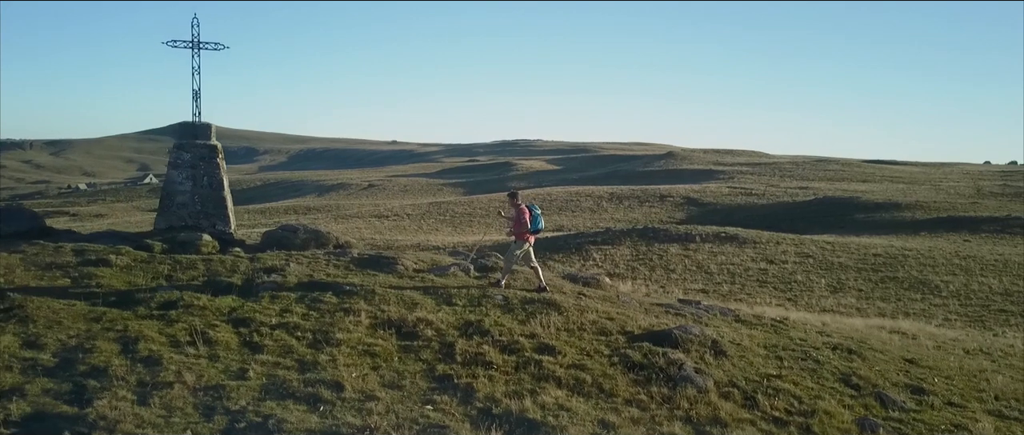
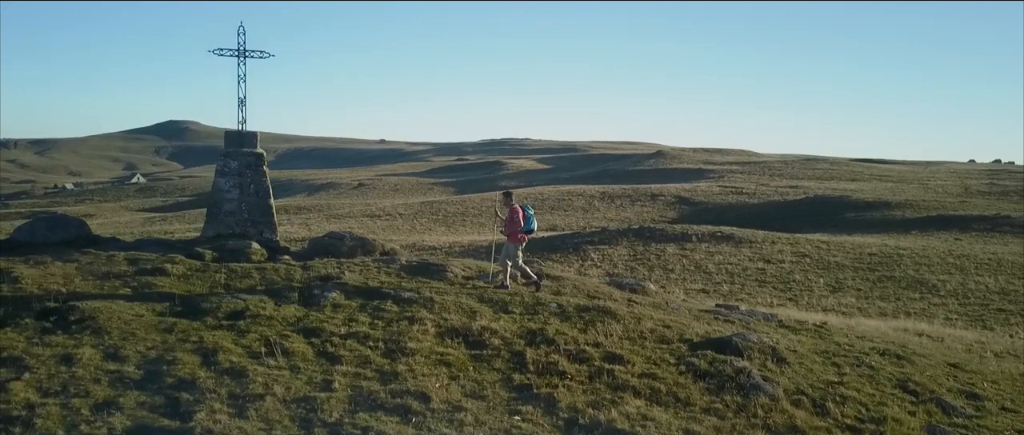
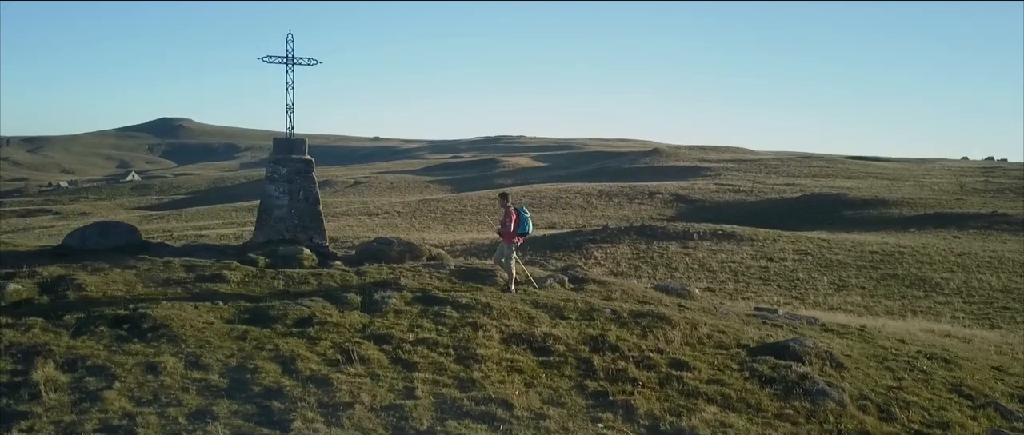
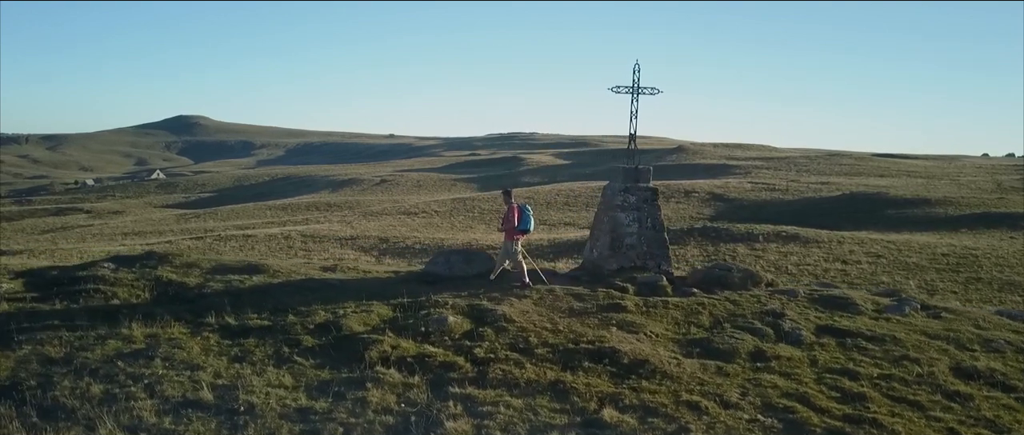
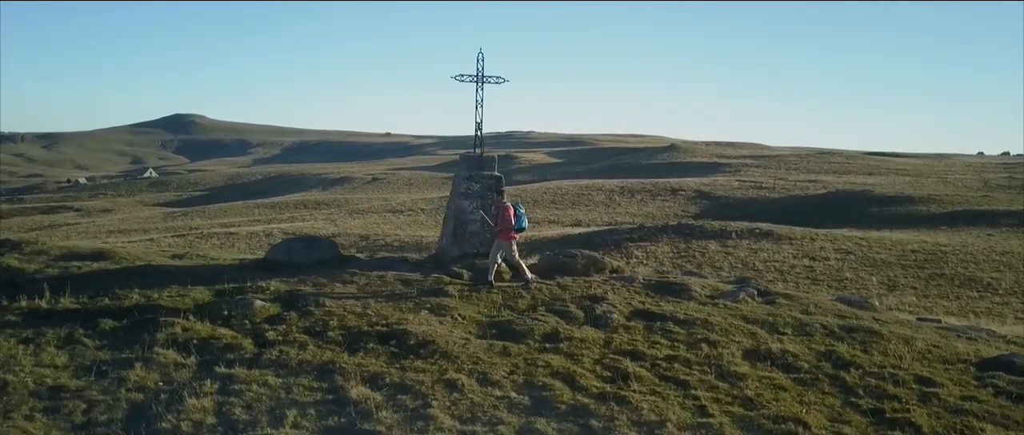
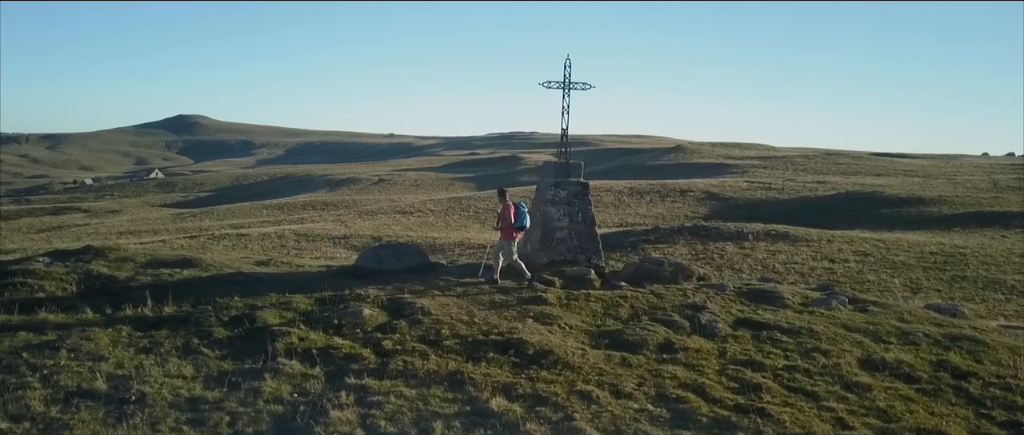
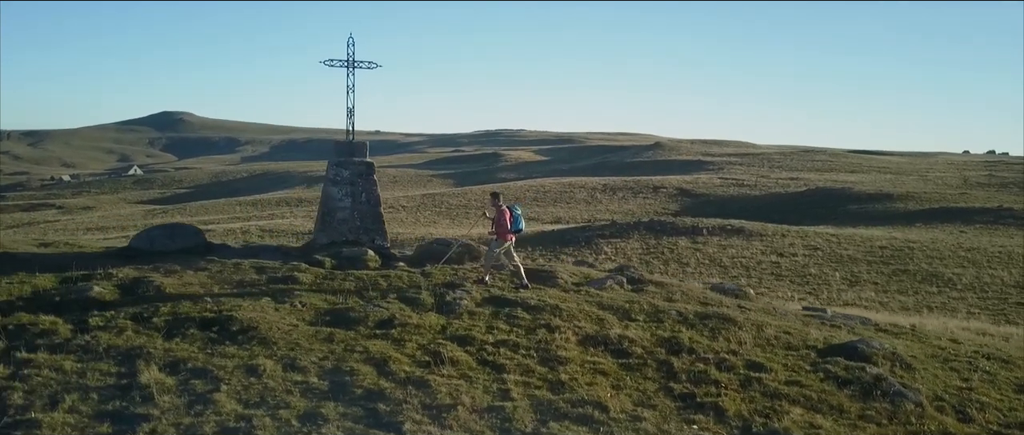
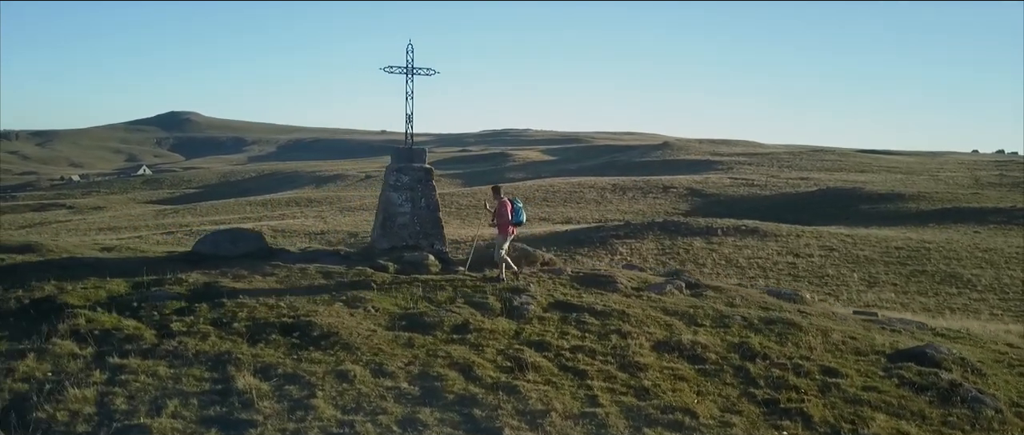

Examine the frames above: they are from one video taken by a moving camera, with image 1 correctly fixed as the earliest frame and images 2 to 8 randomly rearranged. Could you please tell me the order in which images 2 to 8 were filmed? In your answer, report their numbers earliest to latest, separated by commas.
2, 3, 7, 8, 5, 6, 4
